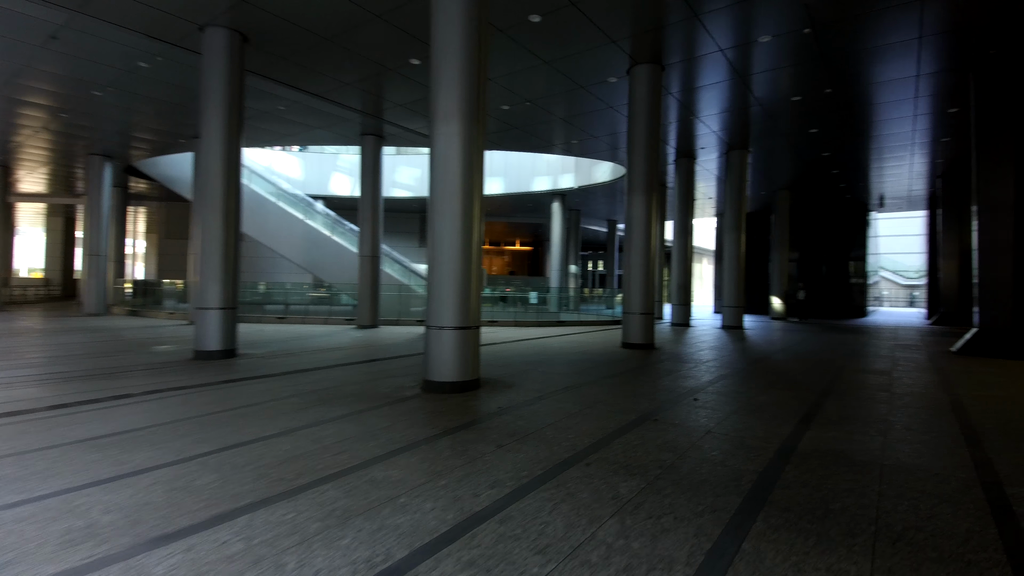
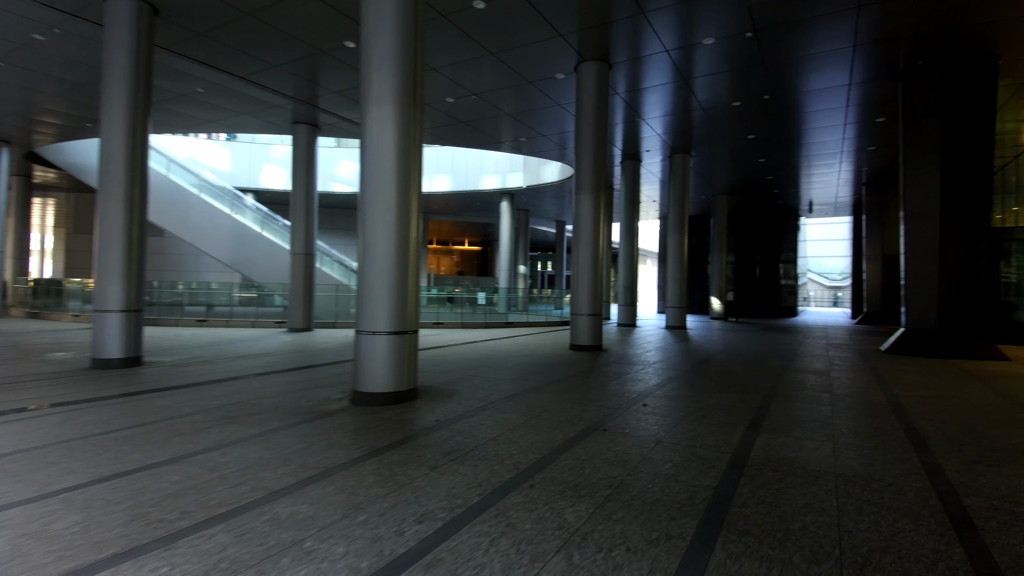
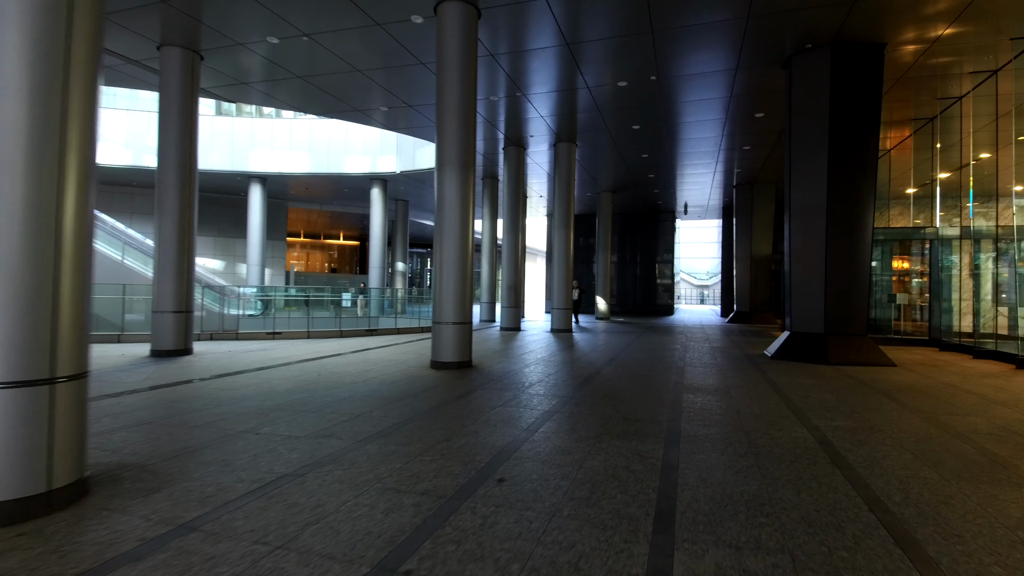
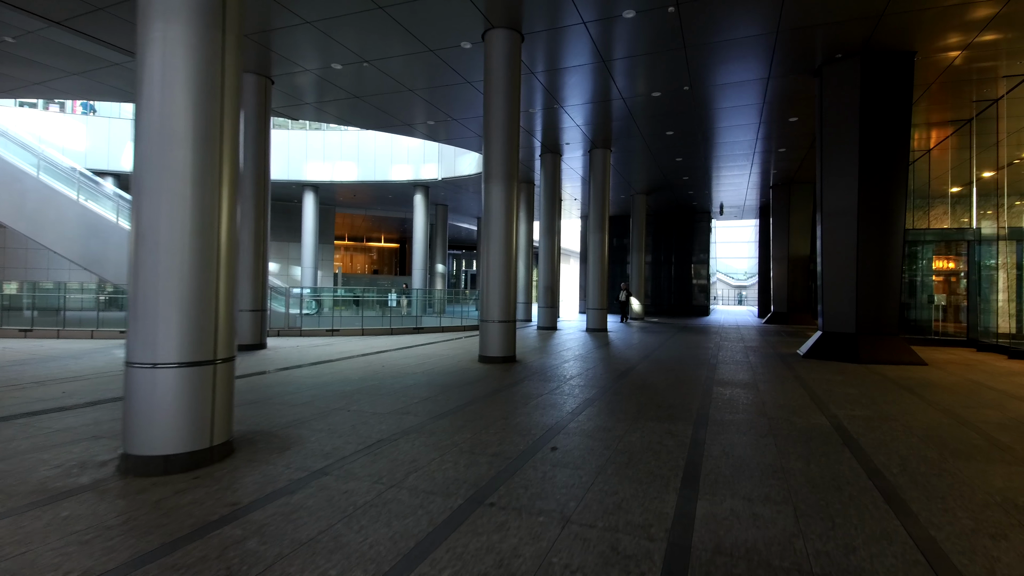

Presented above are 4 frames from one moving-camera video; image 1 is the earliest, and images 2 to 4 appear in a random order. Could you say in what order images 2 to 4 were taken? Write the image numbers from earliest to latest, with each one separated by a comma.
2, 4, 3
